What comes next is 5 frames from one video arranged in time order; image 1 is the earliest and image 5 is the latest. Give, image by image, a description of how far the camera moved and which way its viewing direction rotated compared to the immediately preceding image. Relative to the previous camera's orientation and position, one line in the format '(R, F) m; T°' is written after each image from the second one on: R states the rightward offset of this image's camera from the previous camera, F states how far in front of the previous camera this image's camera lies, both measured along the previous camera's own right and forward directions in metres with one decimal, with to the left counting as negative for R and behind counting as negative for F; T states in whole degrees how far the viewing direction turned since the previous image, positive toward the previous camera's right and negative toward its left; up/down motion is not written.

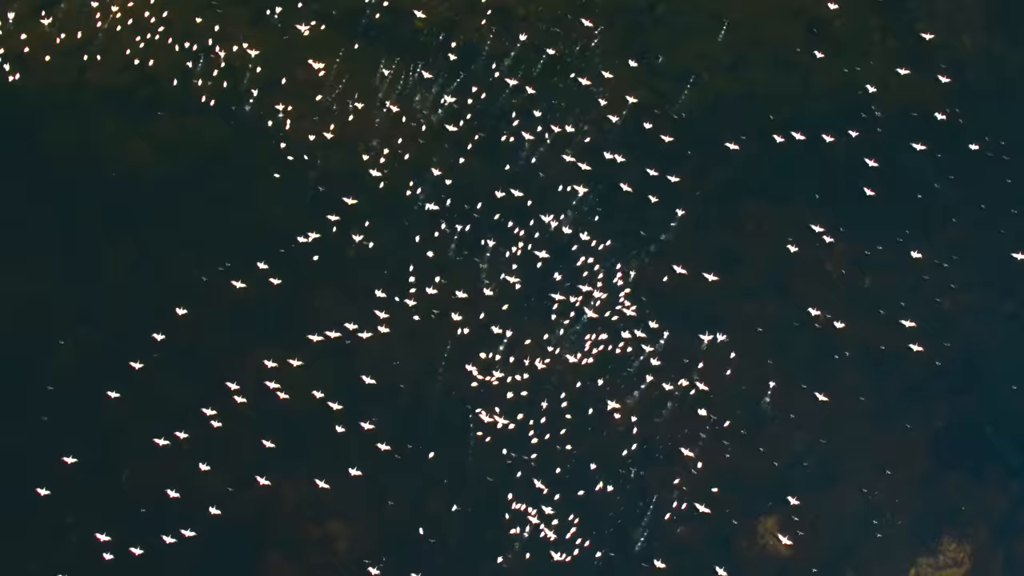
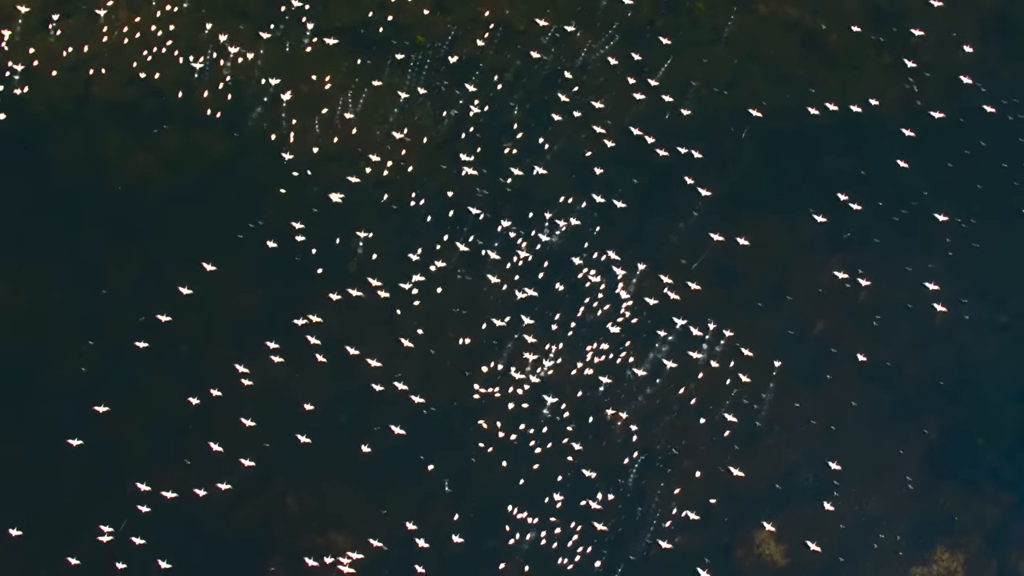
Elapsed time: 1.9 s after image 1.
(+0.2, -0.5) m; 0°
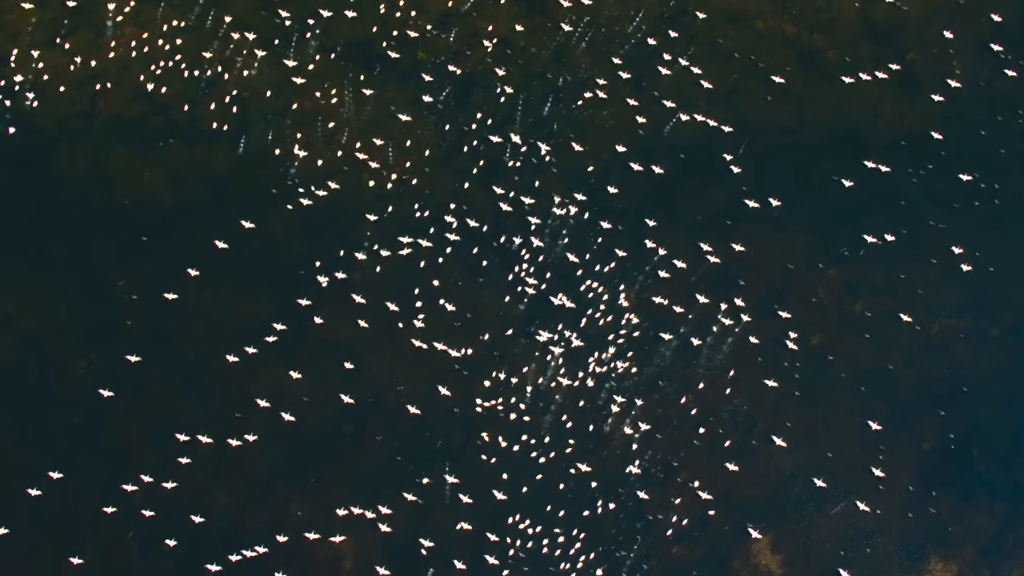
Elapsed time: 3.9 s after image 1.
(+0.1, -0.6) m; 0°
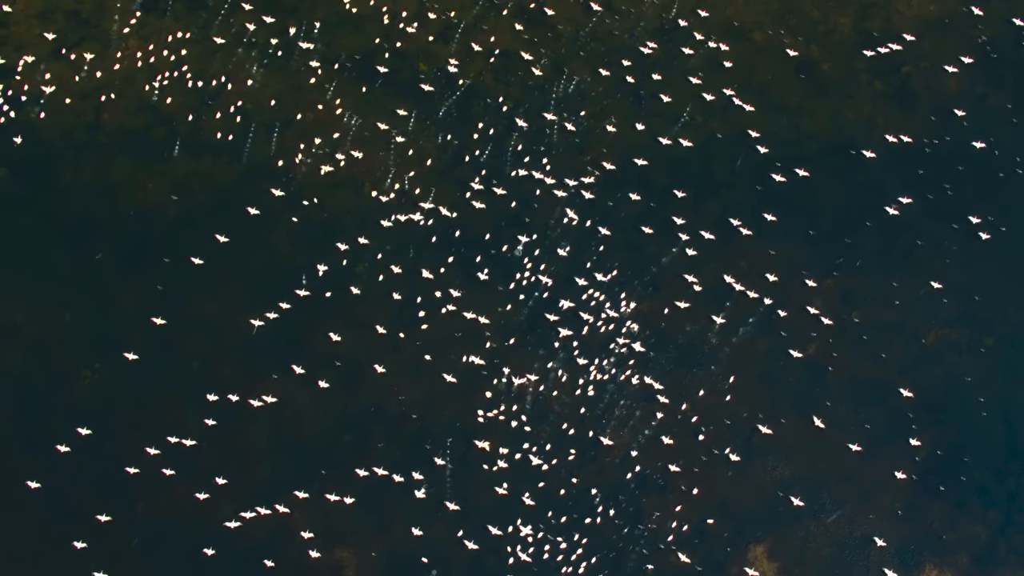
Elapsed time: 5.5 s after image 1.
(+0.1, -0.5) m; 0°
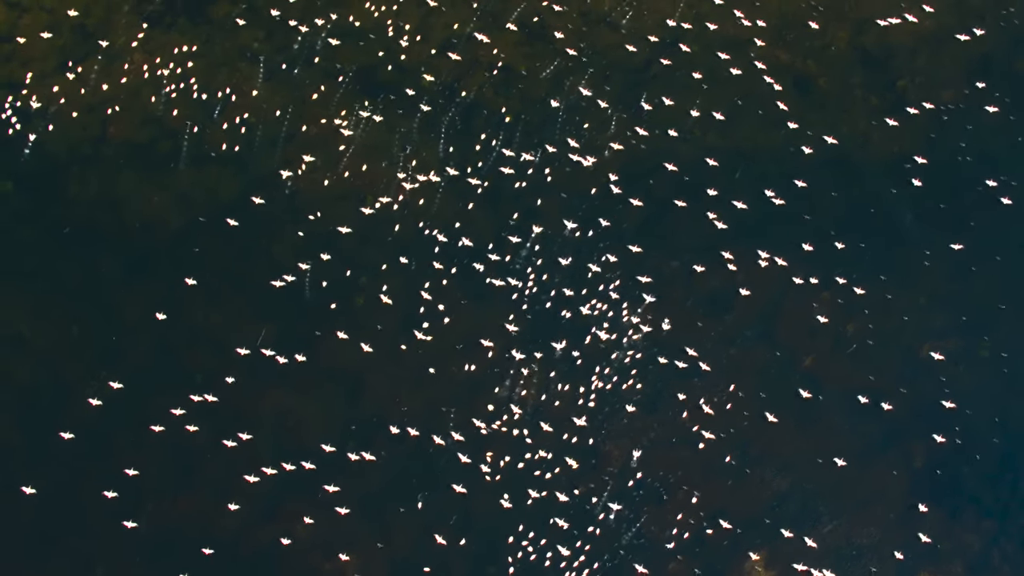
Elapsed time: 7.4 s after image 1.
(+0.1, -0.6) m; 0°
